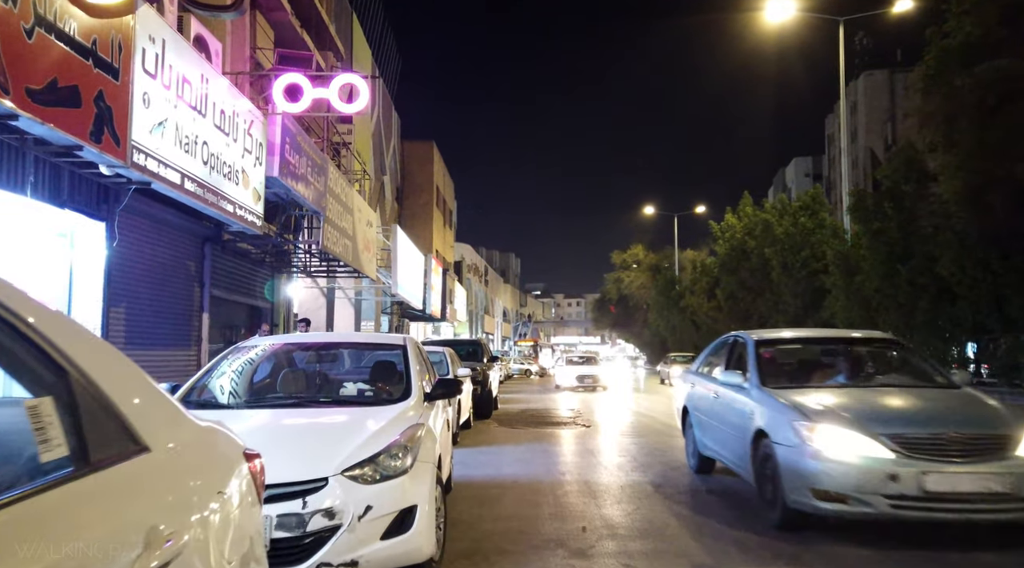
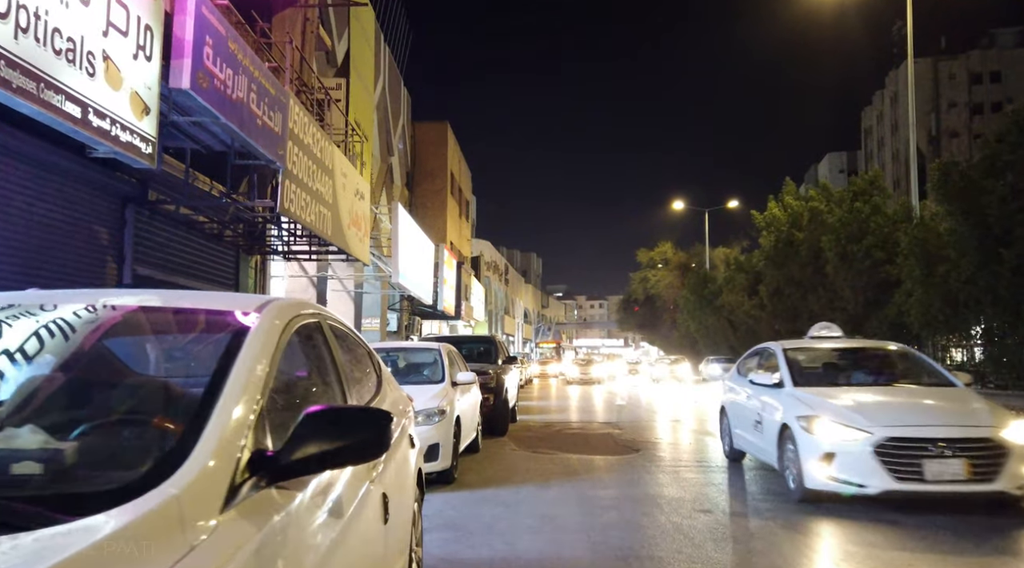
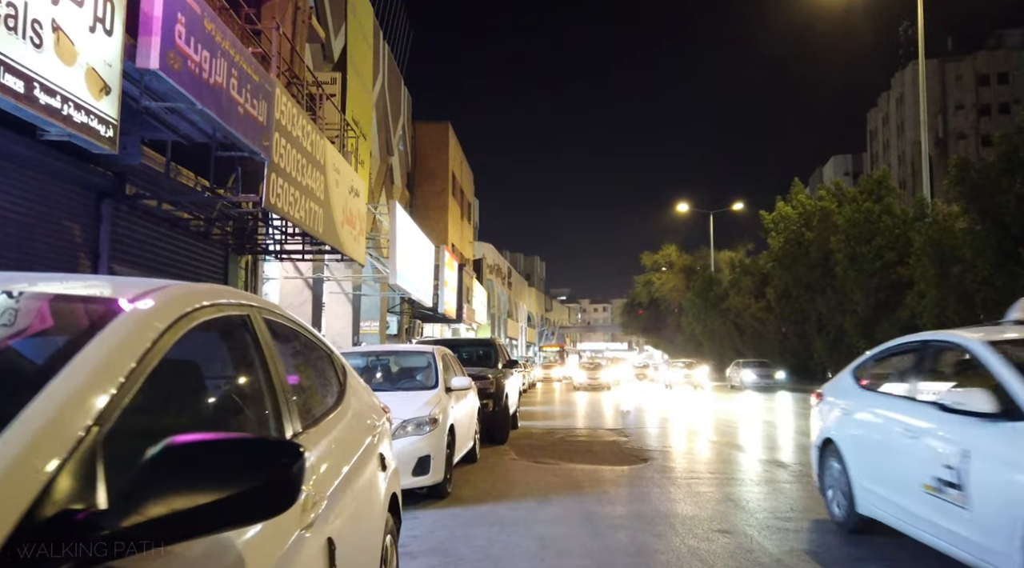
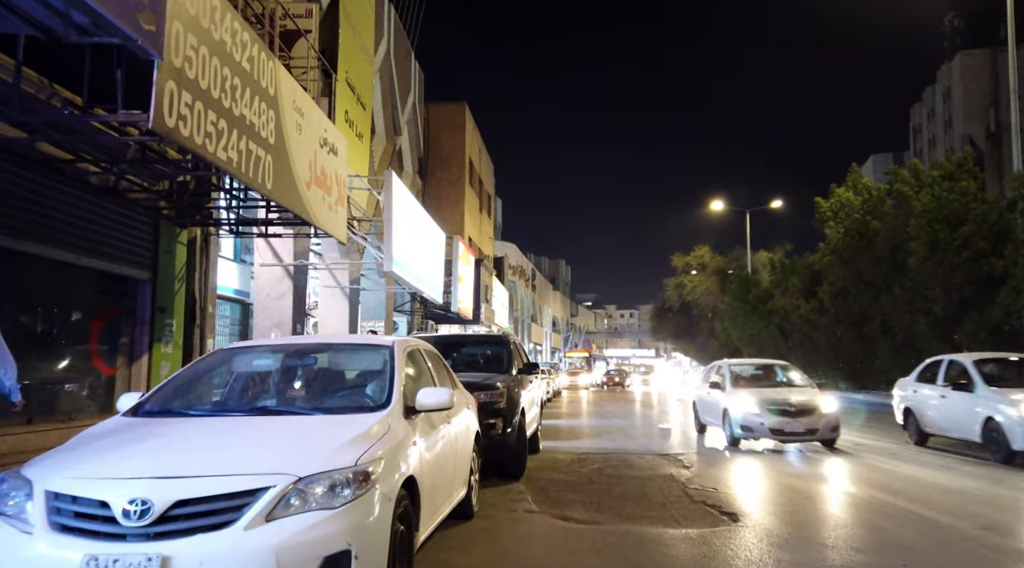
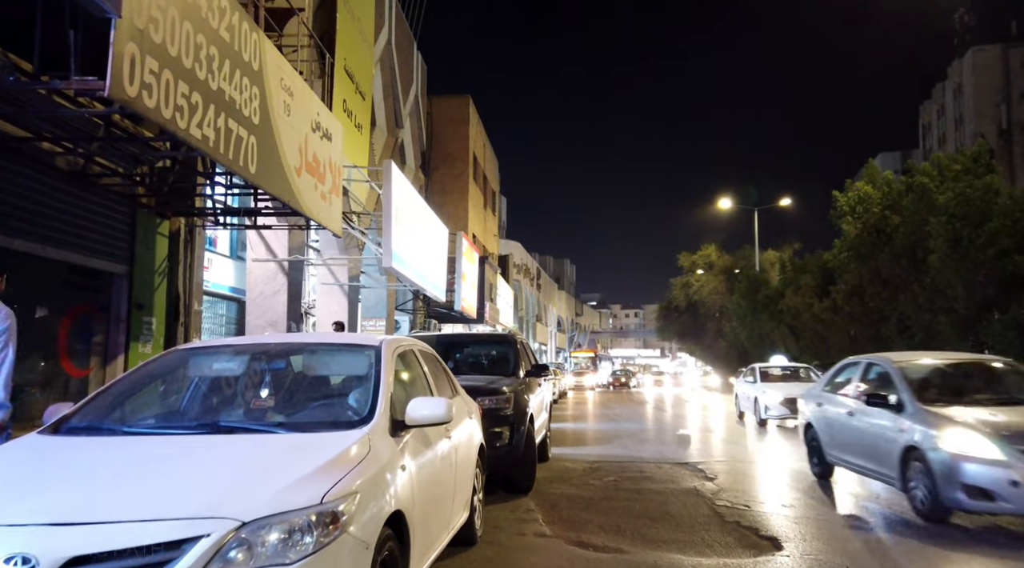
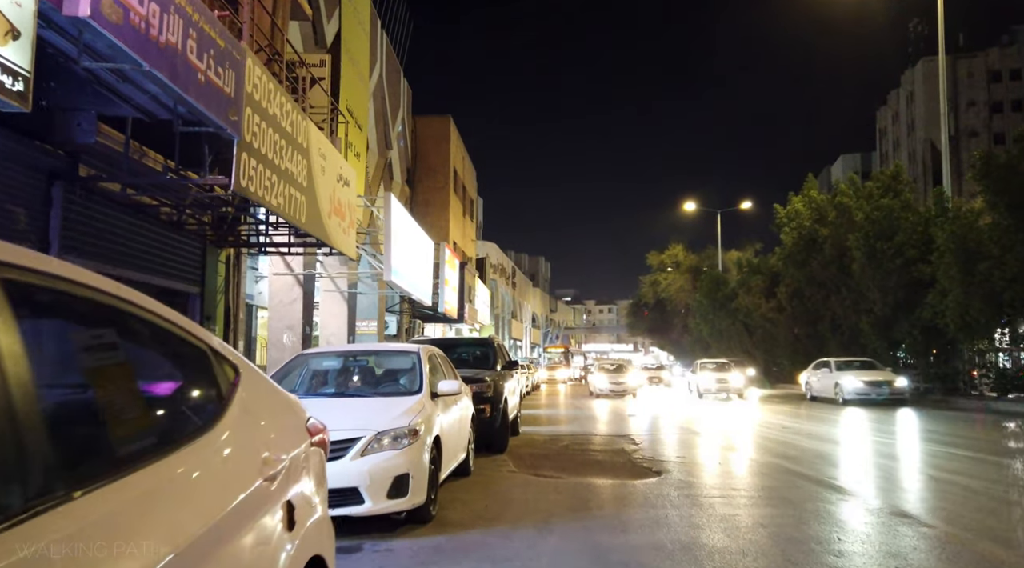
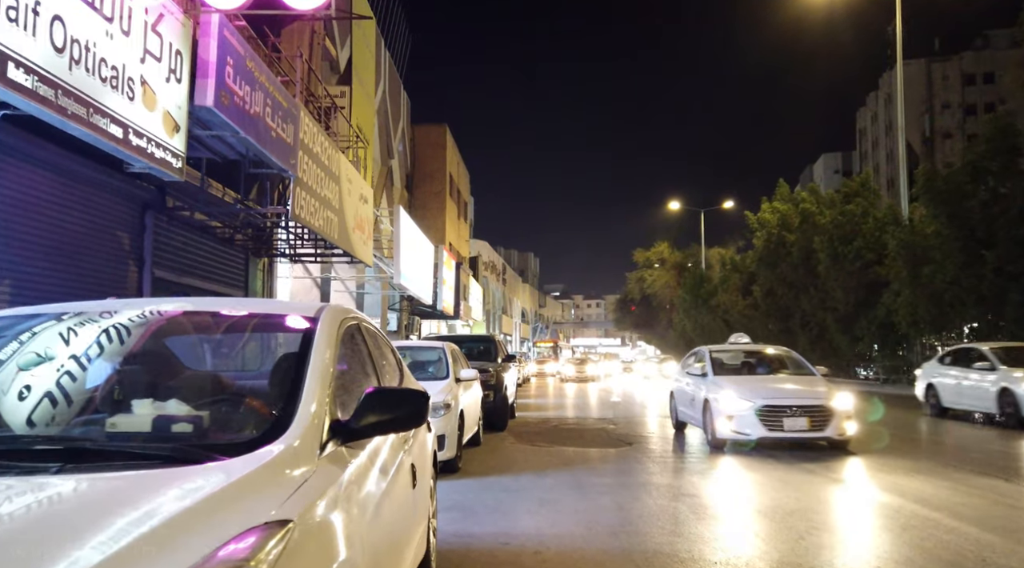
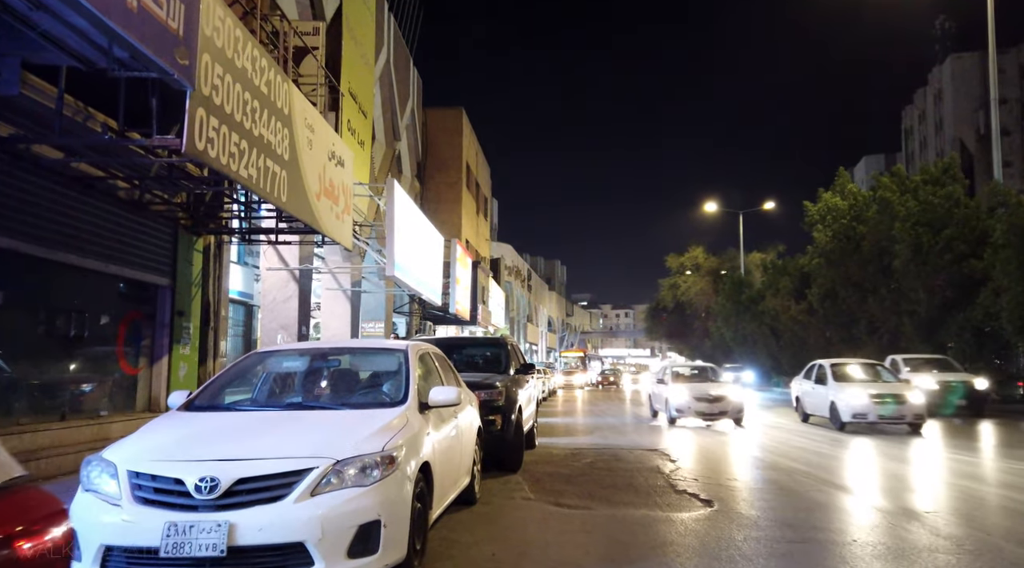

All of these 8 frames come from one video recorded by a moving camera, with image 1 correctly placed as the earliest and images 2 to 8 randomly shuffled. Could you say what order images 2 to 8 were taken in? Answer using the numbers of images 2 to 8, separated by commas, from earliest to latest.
7, 2, 3, 6, 8, 4, 5
